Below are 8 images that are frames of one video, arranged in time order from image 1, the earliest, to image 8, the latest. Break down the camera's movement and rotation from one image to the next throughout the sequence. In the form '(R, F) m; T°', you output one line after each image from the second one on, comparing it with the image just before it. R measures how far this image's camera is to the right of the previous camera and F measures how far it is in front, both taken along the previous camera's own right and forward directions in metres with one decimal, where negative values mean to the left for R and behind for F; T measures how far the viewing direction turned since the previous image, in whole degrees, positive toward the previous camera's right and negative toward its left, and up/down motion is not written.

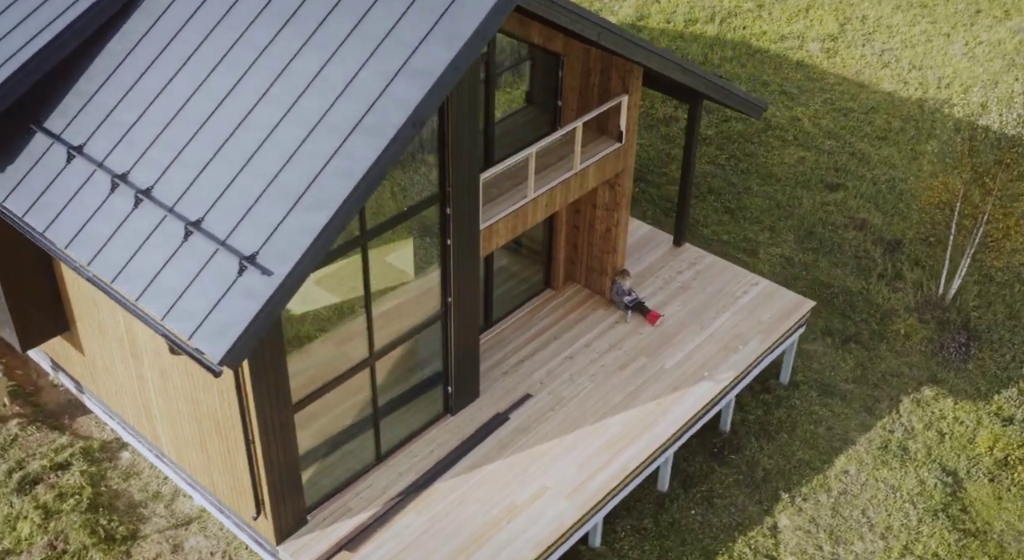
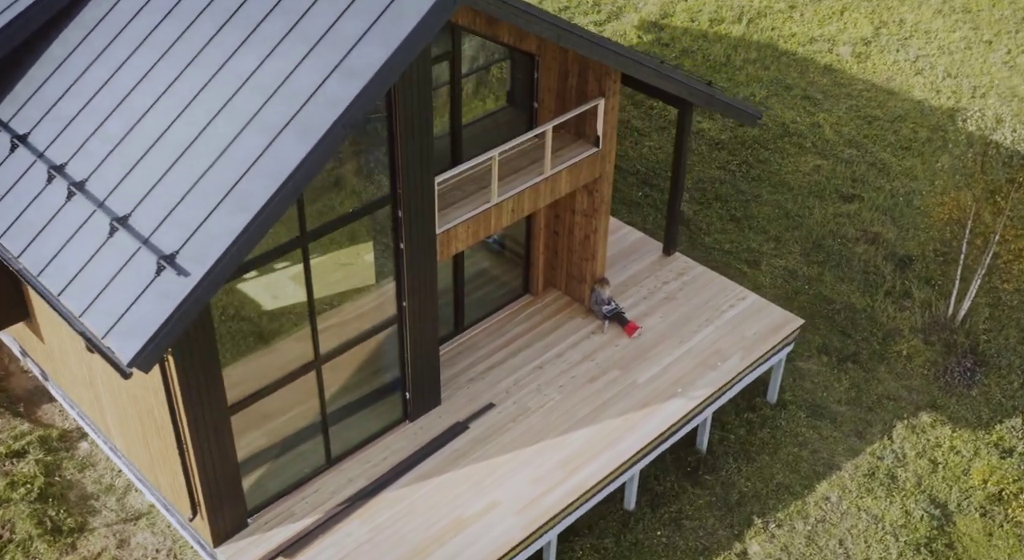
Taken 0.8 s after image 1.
(+1.2, +0.5) m; -3°
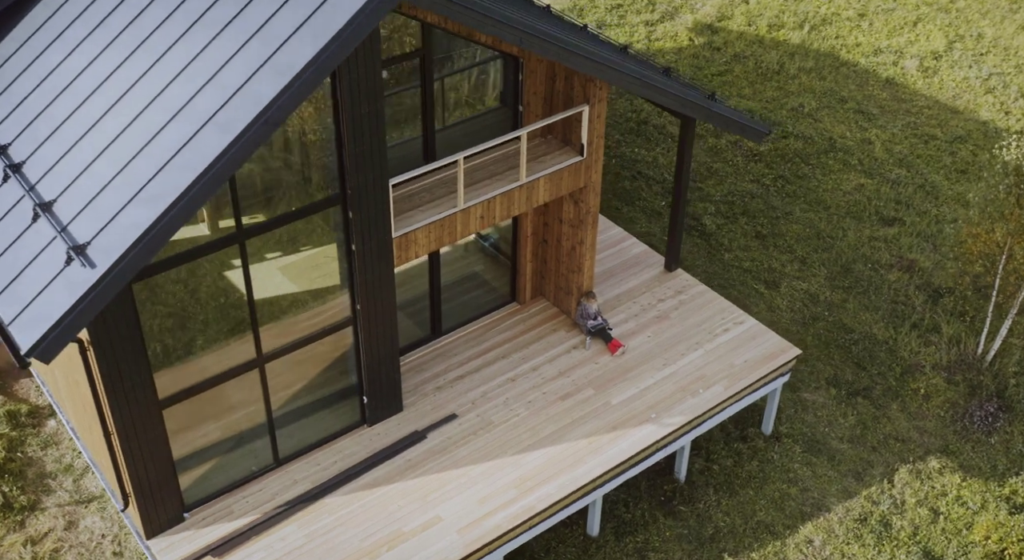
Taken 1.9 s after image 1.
(+1.6, +0.6) m; -5°
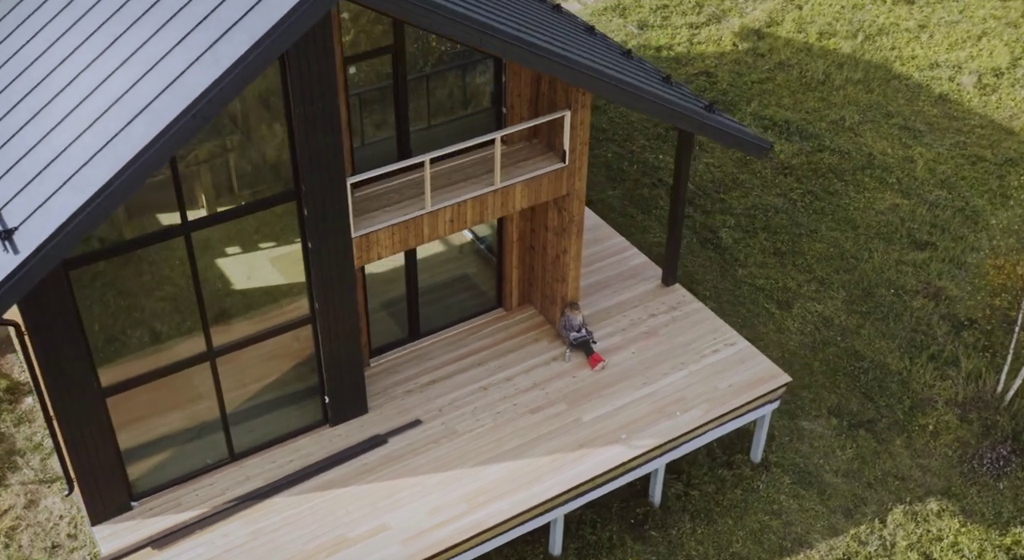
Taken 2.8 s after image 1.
(+1.4, +0.5) m; -4°
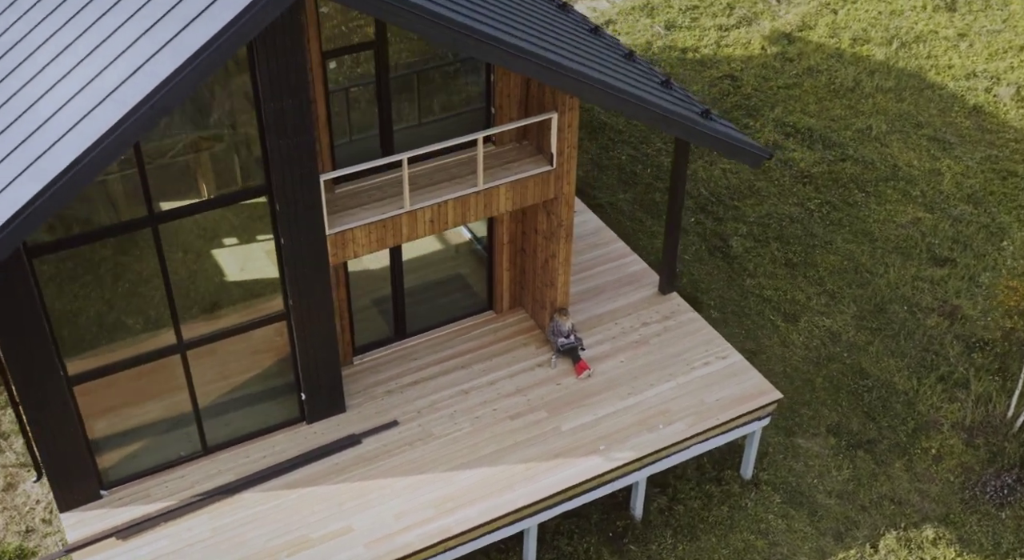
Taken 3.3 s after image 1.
(+0.9, +0.3) m; -3°
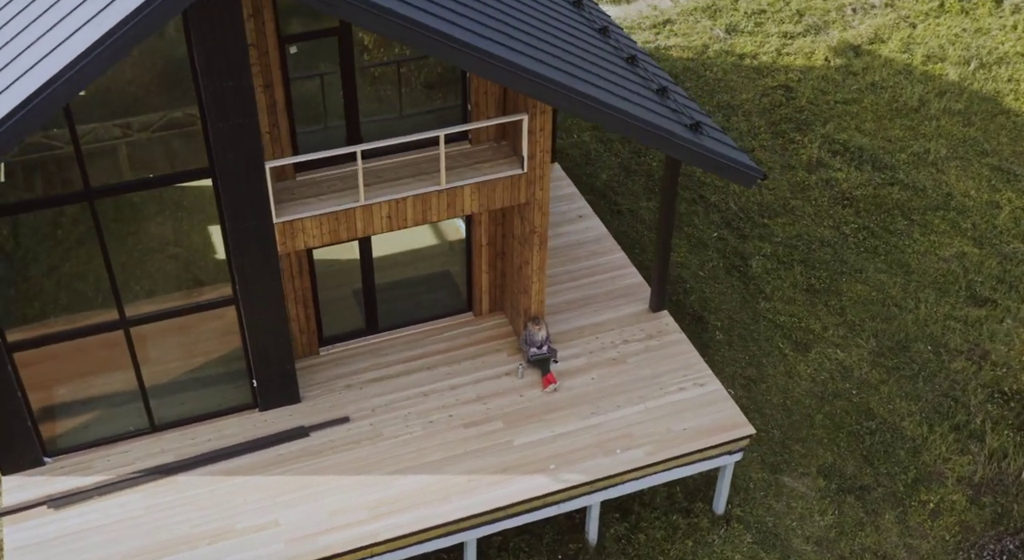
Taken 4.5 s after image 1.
(+1.7, +0.6) m; -6°
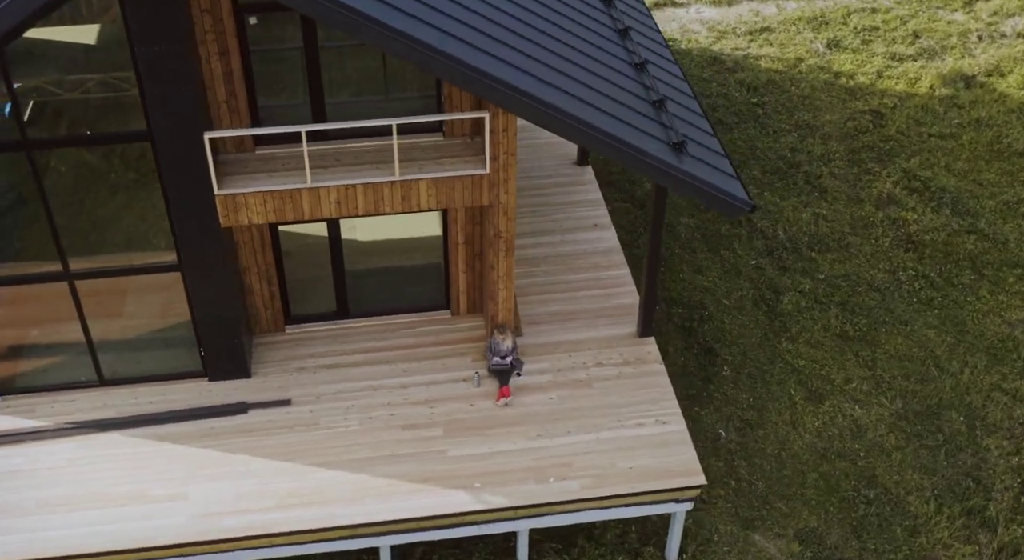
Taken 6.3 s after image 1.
(+2.3, +0.8) m; -9°
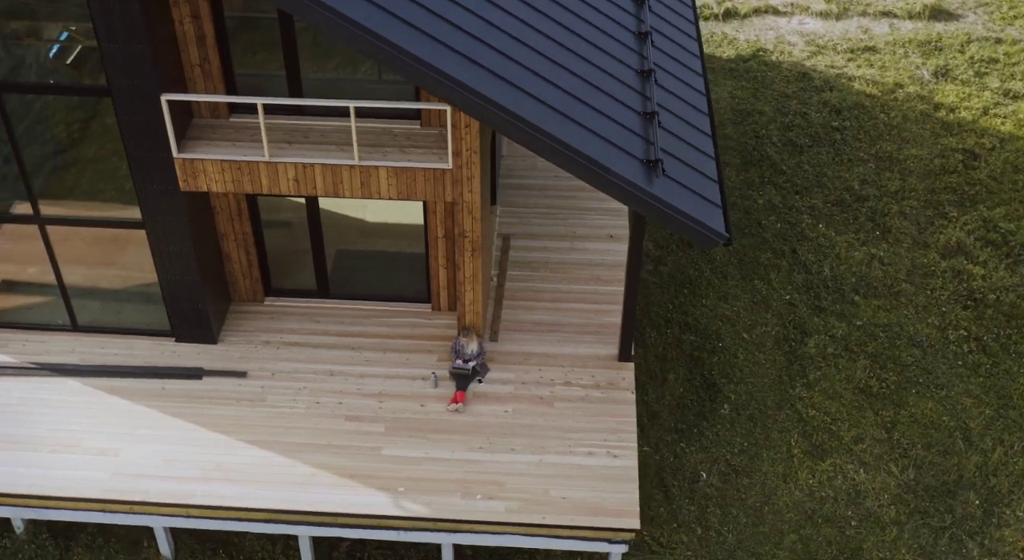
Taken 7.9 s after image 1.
(+2.2, +0.8) m; -9°
